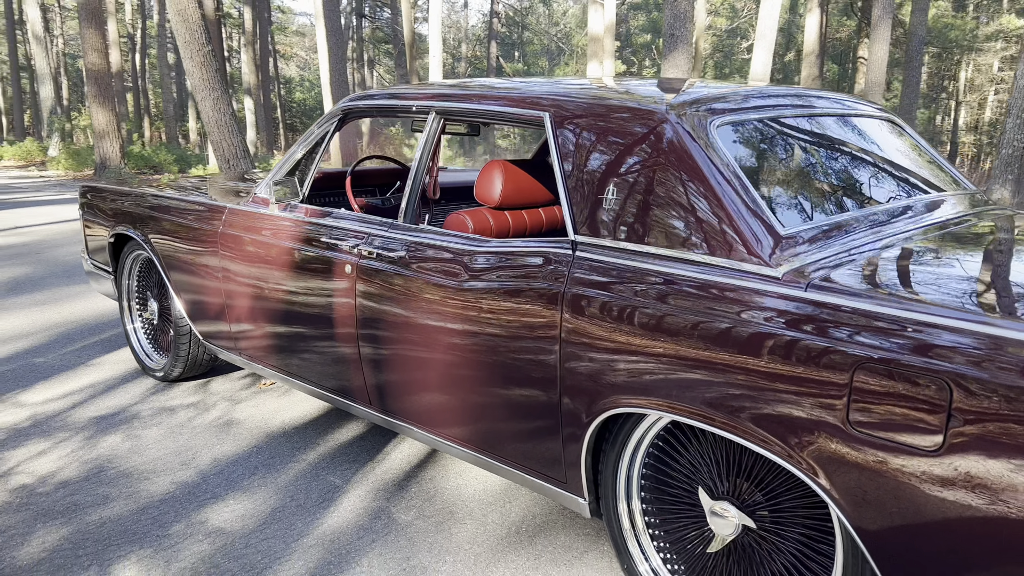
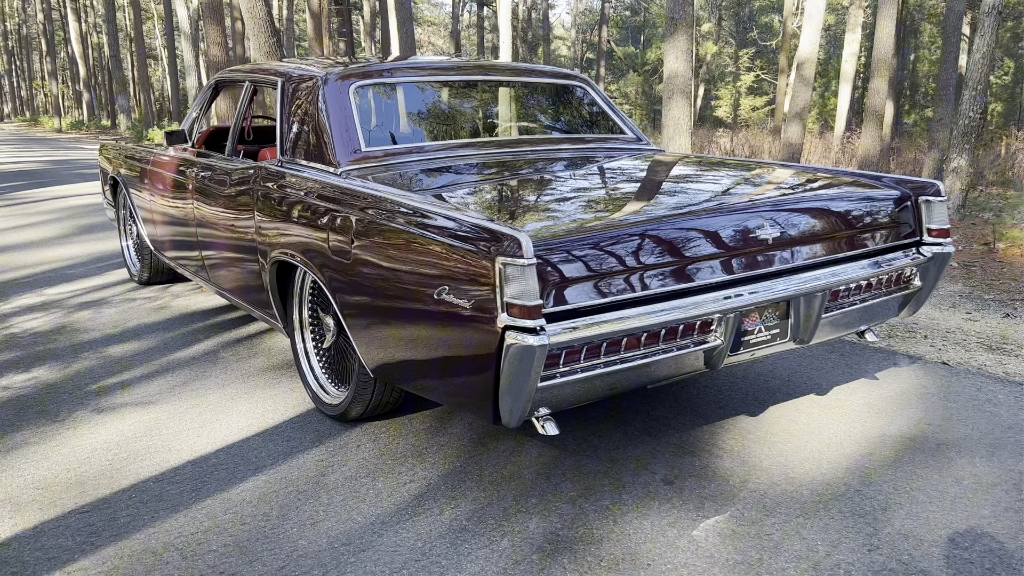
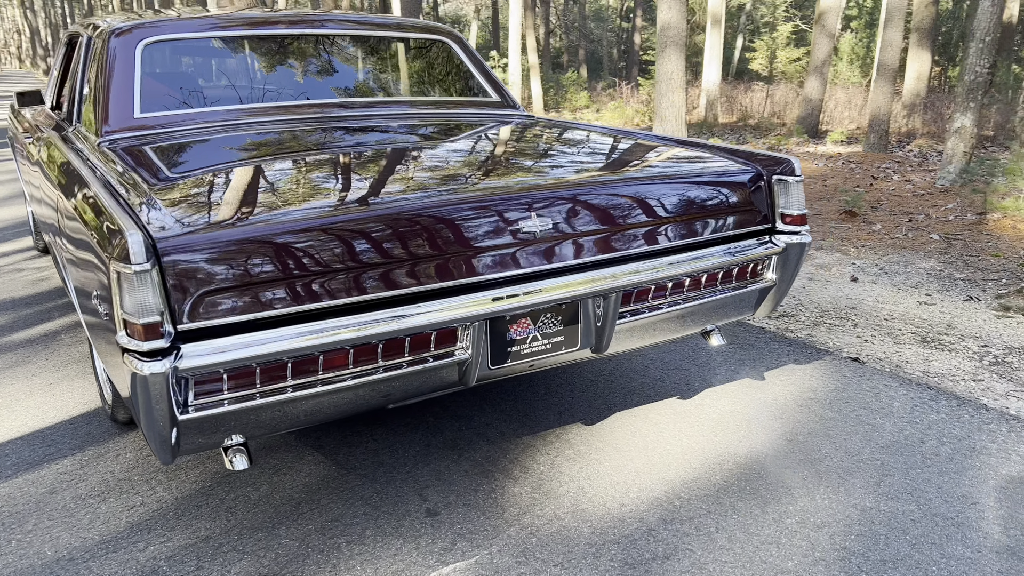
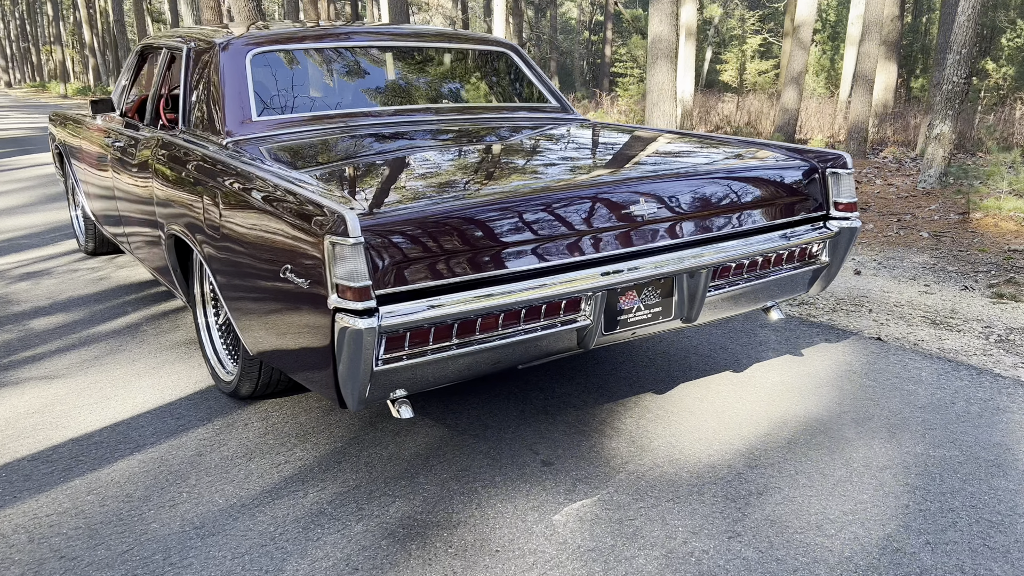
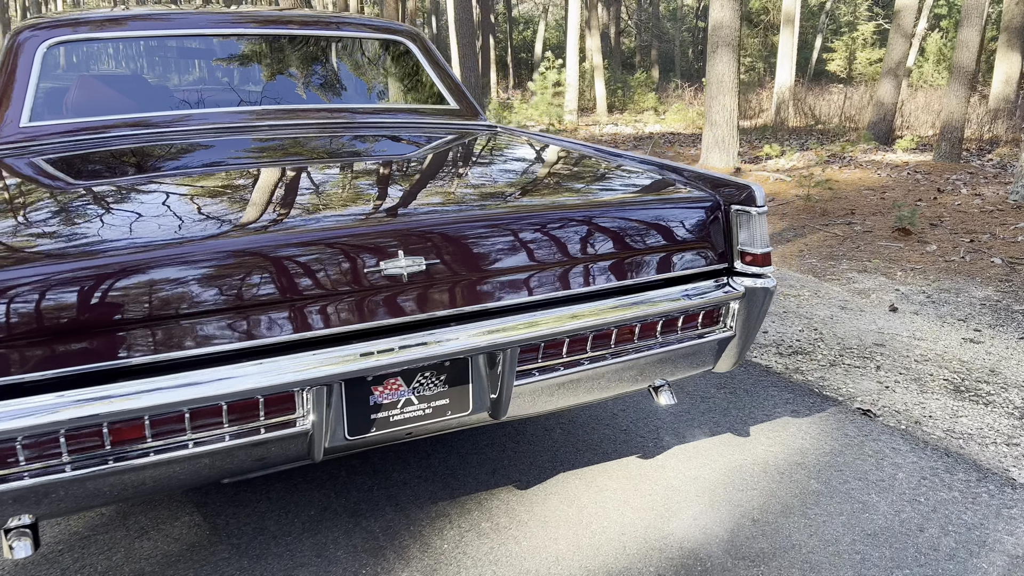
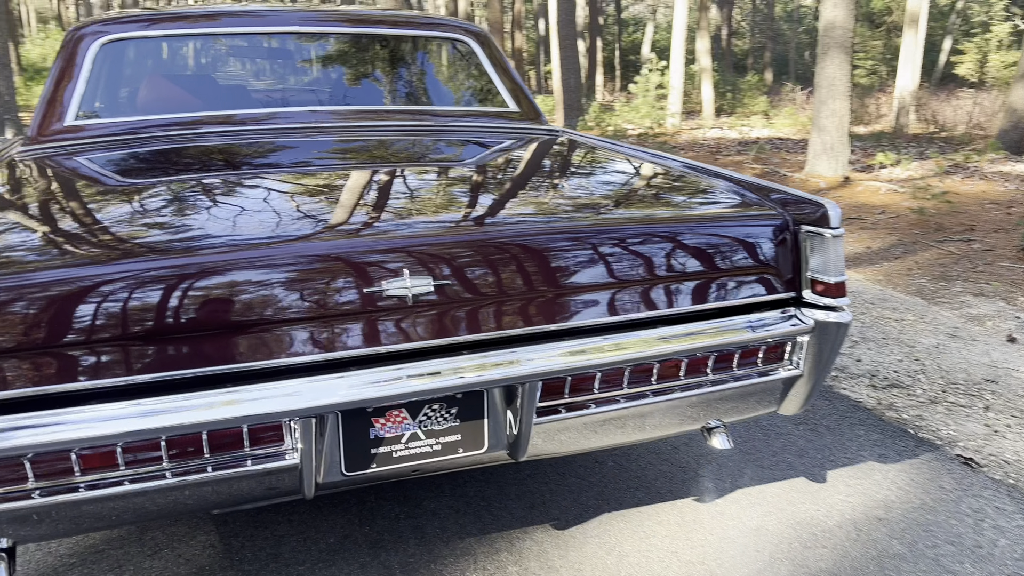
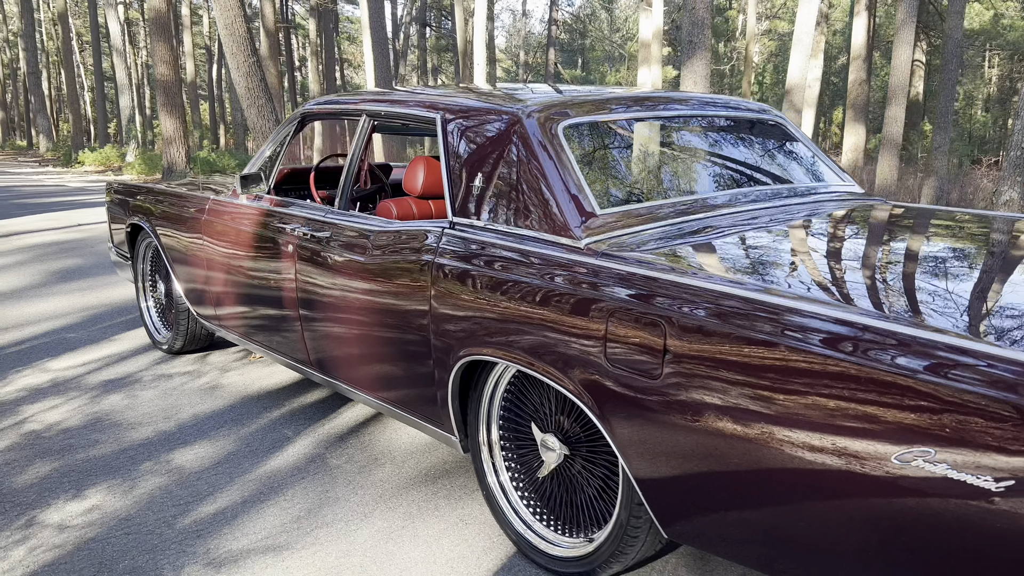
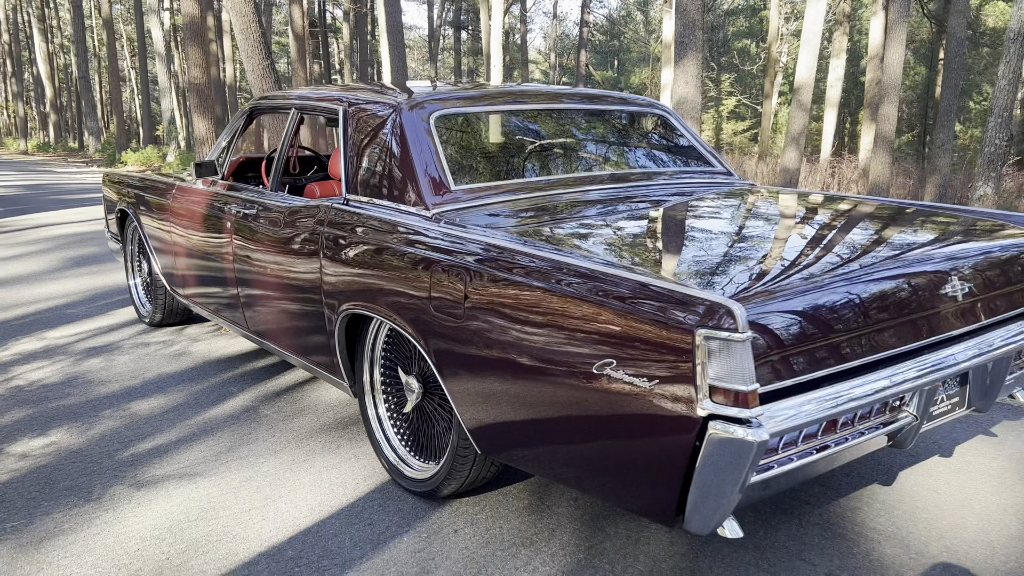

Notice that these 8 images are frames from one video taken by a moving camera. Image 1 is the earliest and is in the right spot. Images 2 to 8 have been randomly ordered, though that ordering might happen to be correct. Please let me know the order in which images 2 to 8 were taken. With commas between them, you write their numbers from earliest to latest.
7, 8, 2, 4, 3, 5, 6
